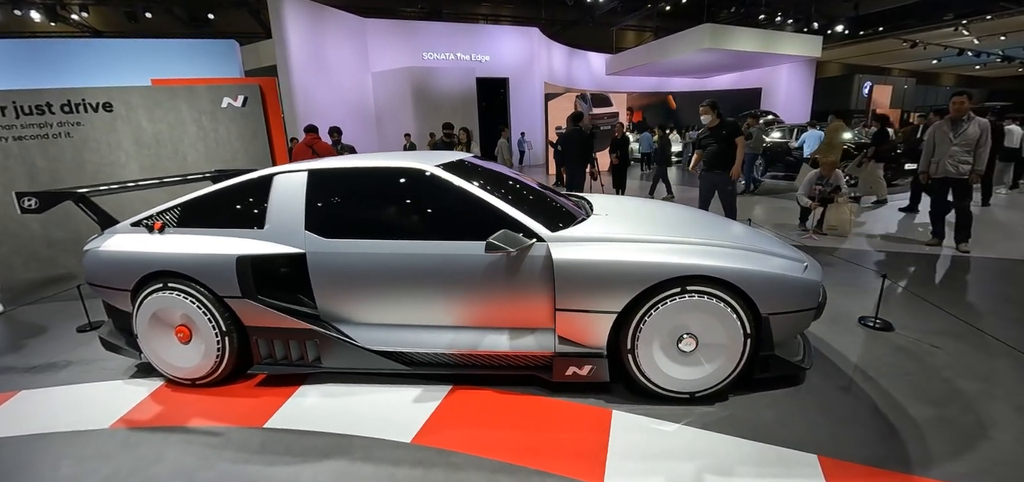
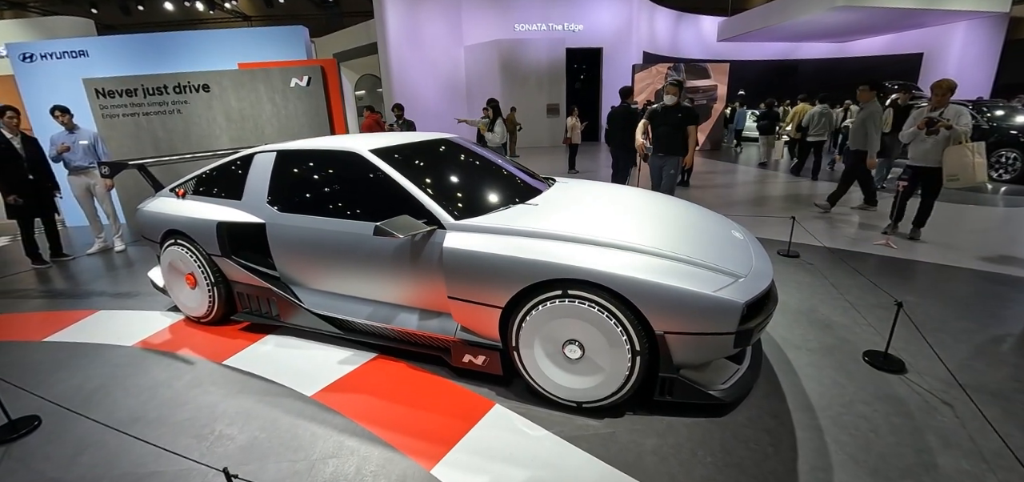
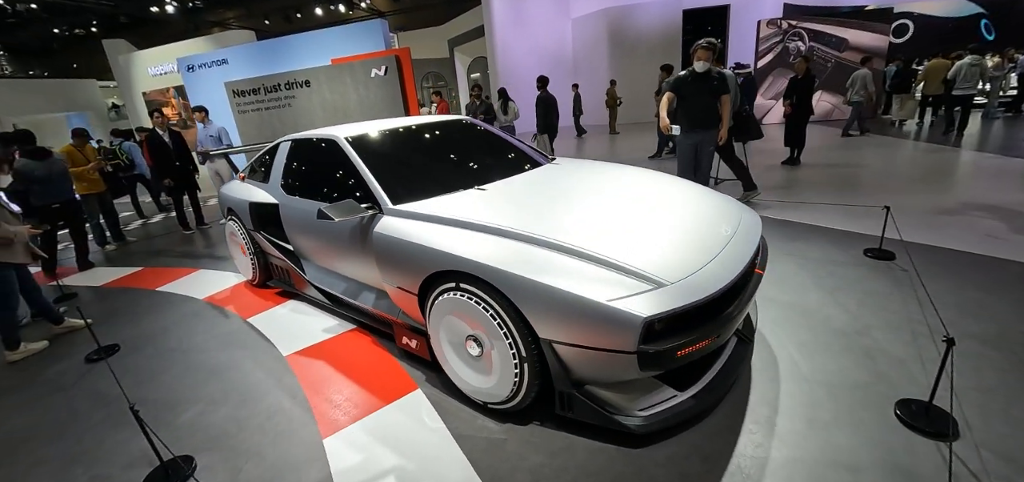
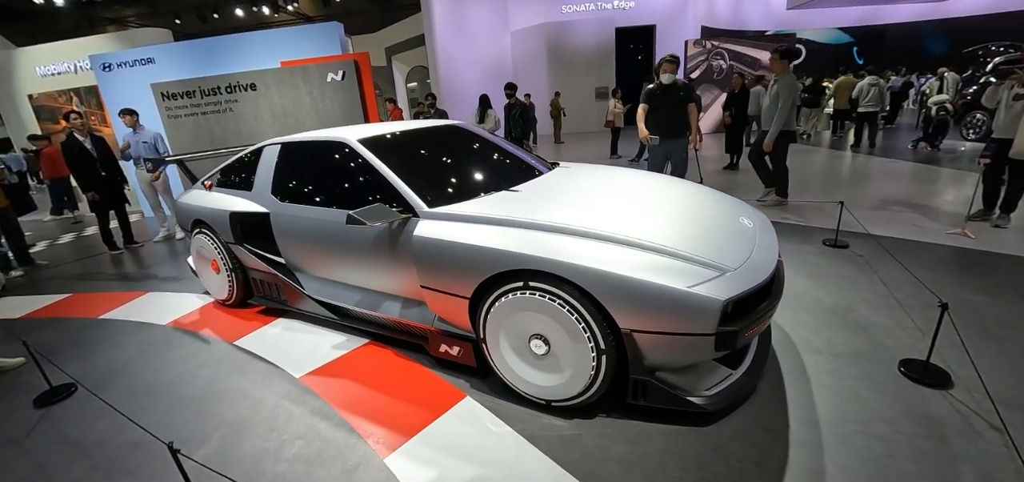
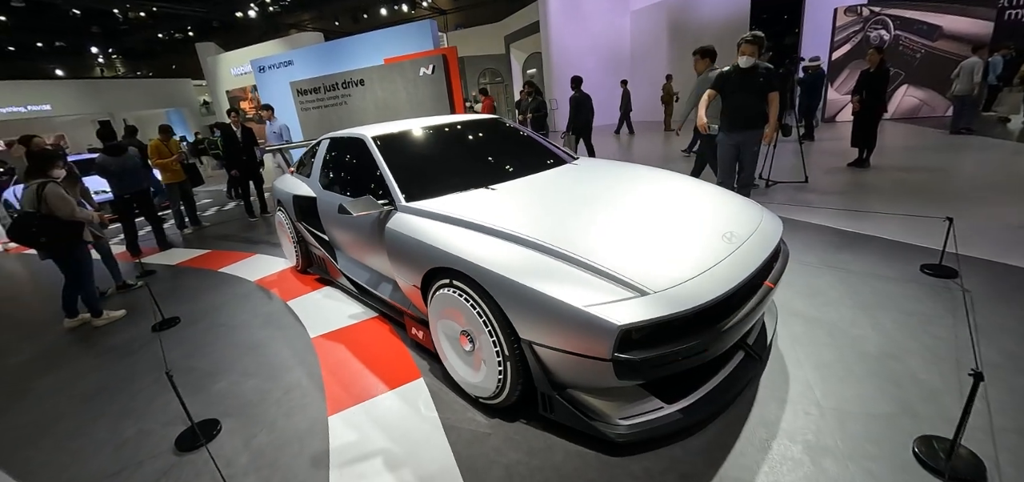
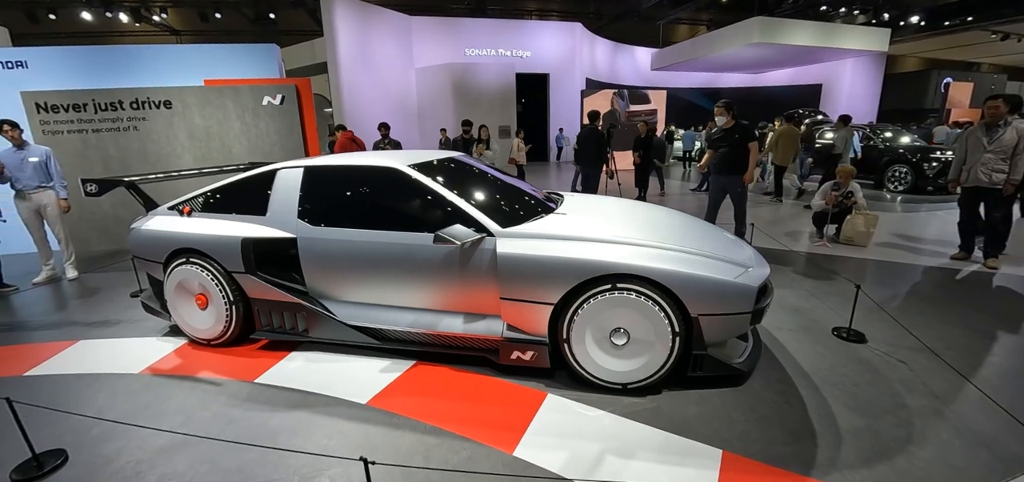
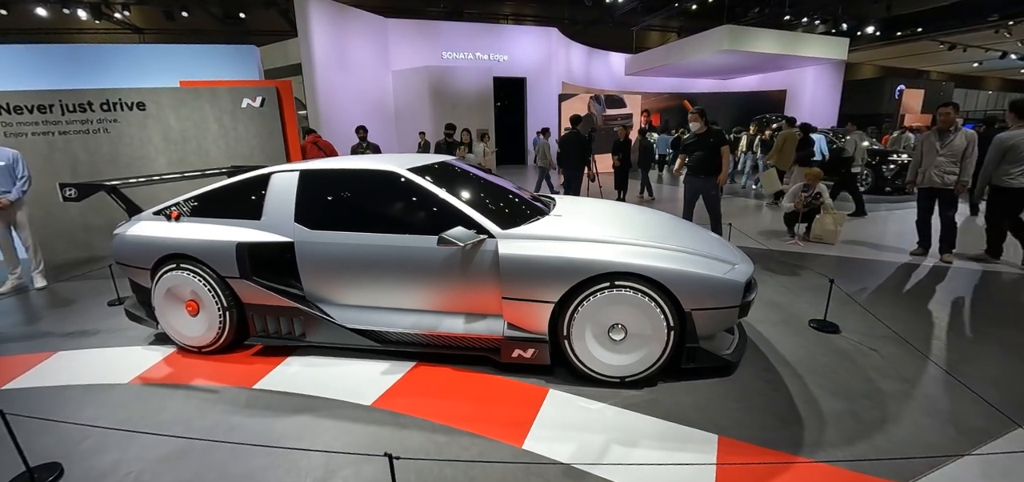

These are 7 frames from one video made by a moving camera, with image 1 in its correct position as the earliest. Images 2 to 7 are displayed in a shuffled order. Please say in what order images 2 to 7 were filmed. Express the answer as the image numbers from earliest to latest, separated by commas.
7, 6, 2, 4, 3, 5
